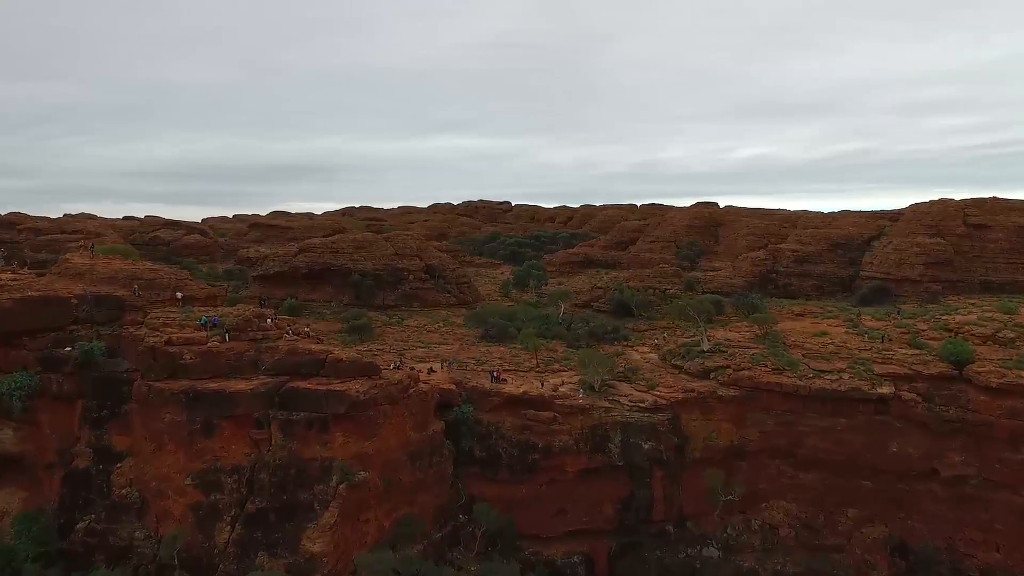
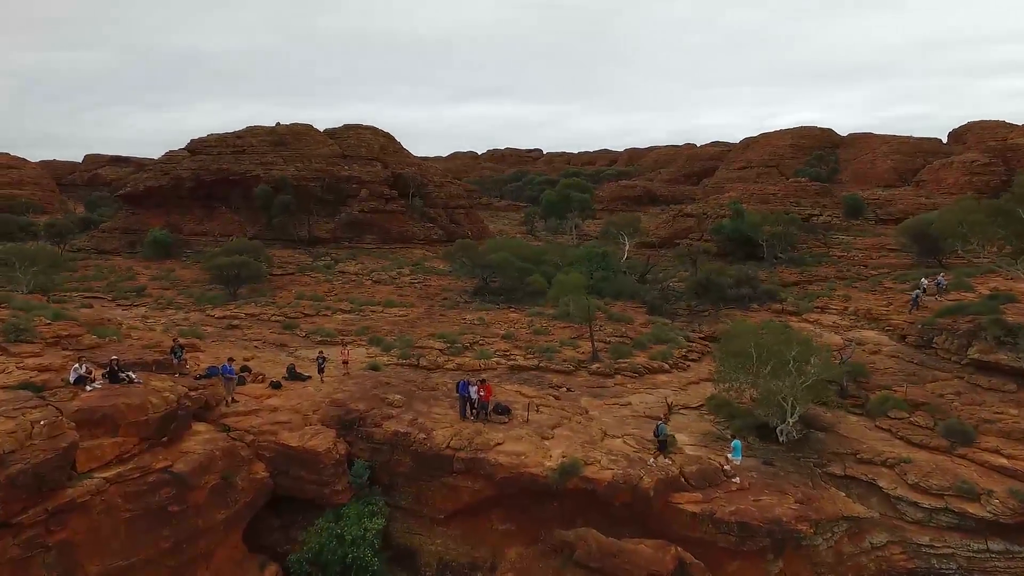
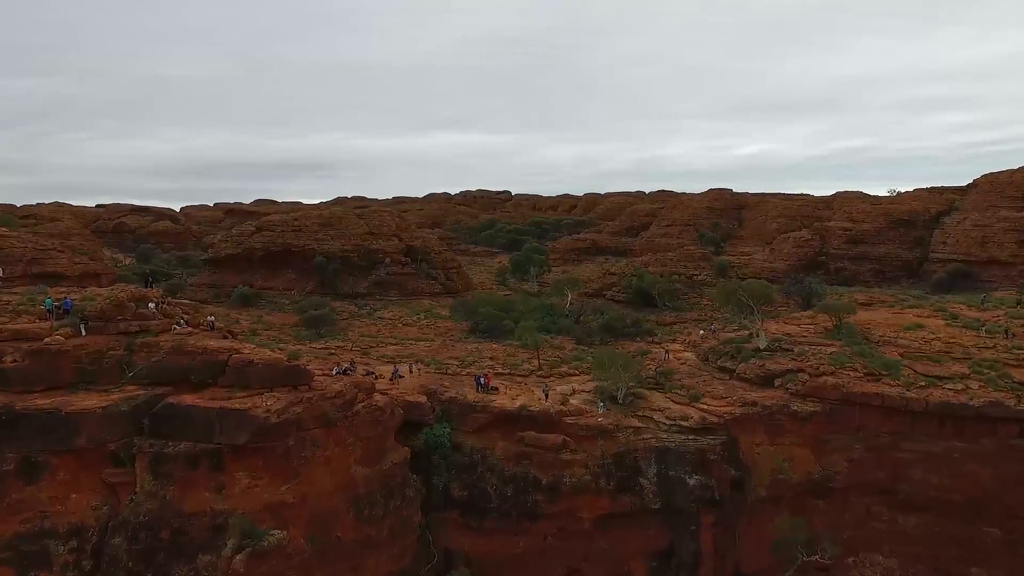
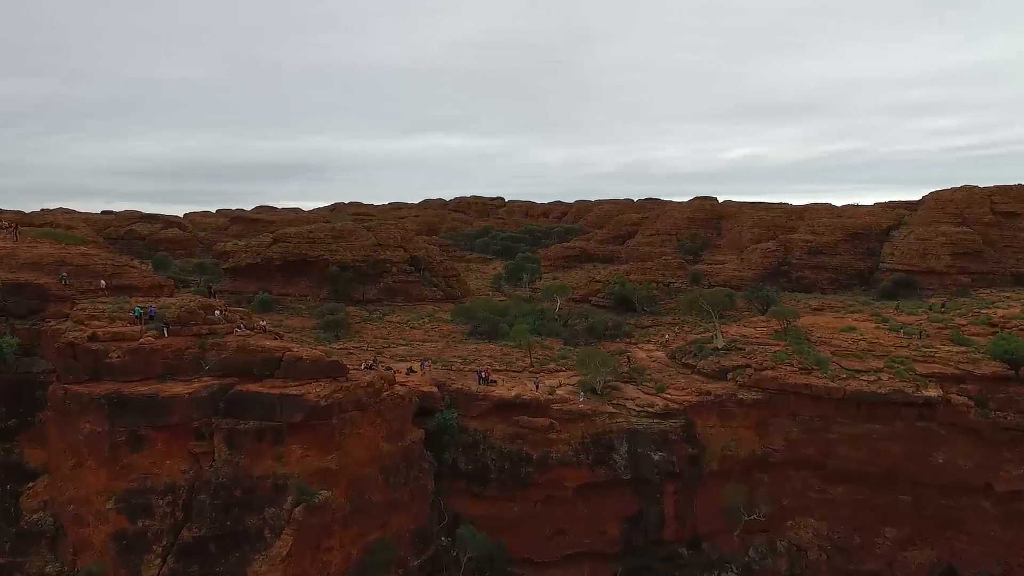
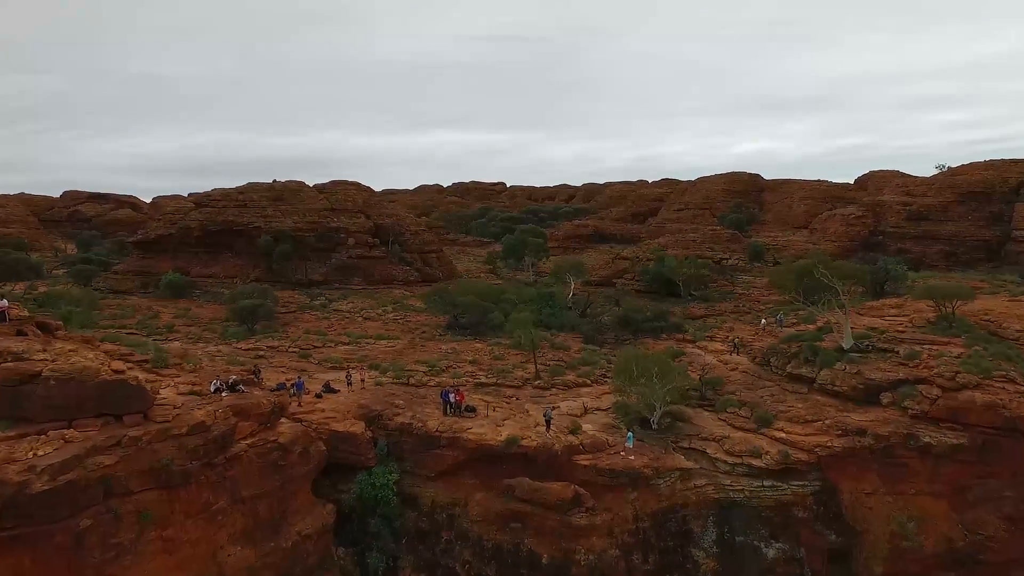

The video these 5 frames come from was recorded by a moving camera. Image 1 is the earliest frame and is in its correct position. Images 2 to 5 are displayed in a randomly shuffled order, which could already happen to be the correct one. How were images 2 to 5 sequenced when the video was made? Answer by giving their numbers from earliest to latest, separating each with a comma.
4, 3, 5, 2
